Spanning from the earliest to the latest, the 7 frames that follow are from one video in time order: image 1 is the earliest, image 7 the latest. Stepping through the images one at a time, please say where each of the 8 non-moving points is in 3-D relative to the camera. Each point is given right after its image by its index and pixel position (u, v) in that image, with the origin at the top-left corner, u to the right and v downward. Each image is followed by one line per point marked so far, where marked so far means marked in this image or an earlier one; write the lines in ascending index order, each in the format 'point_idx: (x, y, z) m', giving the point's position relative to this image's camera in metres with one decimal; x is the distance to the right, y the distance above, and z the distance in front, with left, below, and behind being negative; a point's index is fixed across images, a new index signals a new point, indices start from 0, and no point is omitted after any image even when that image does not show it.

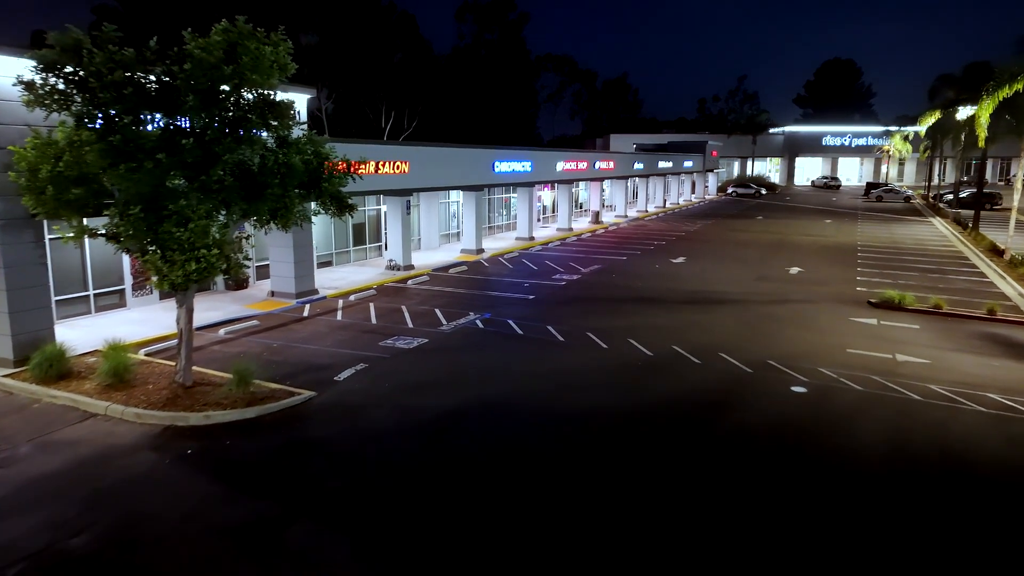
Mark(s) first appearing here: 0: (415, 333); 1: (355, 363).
0: (-2.3, -1.1, +16.2) m
1: (-3.2, -1.5, +13.9) m
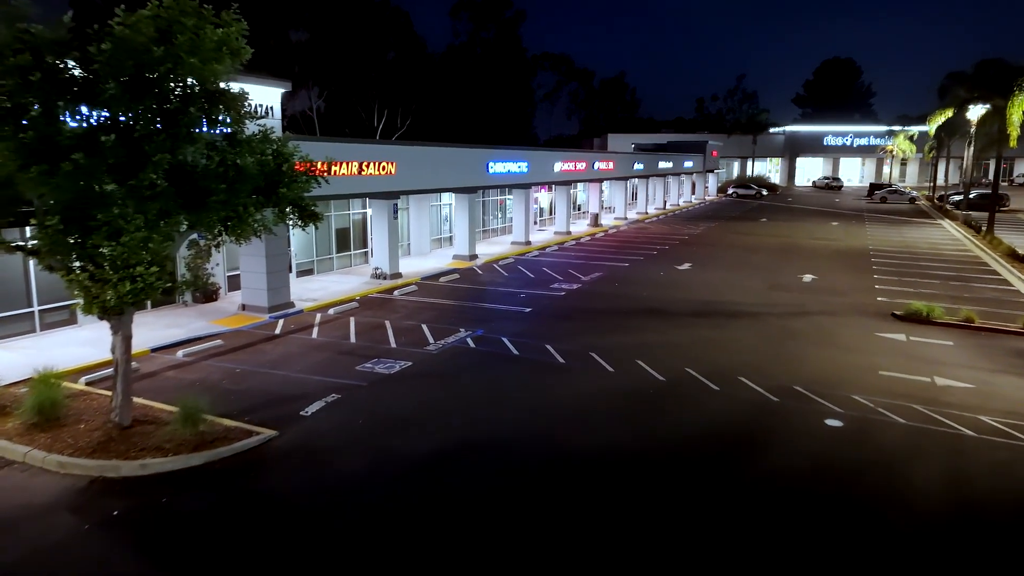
0: (-2.4, -1.4, +14.5) m
1: (-3.3, -1.9, +12.2) m
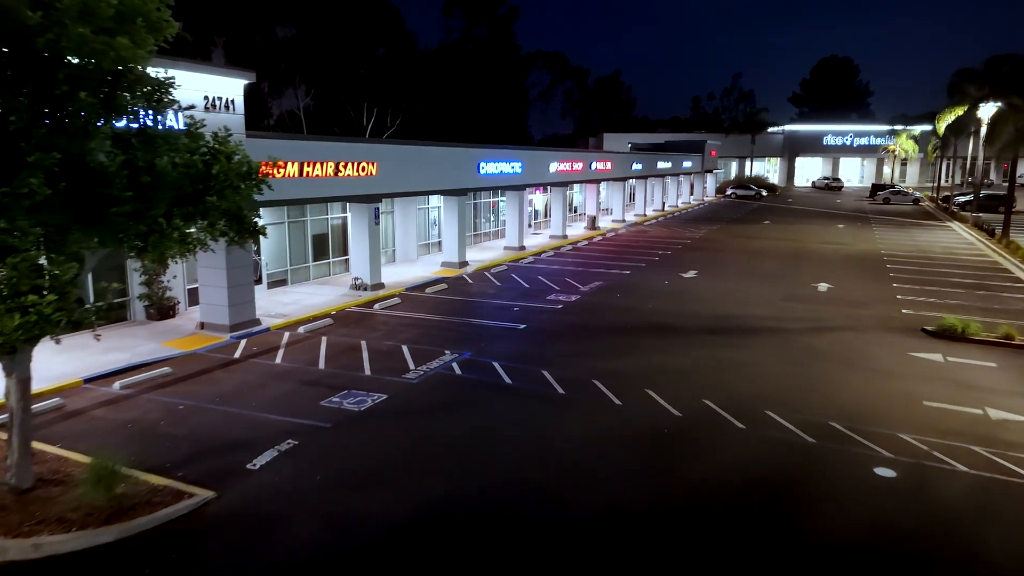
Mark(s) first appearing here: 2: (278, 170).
0: (-2.5, -1.7, +12.6) m
1: (-3.4, -2.2, +10.3) m
2: (-5.6, +2.8, +16.8) m
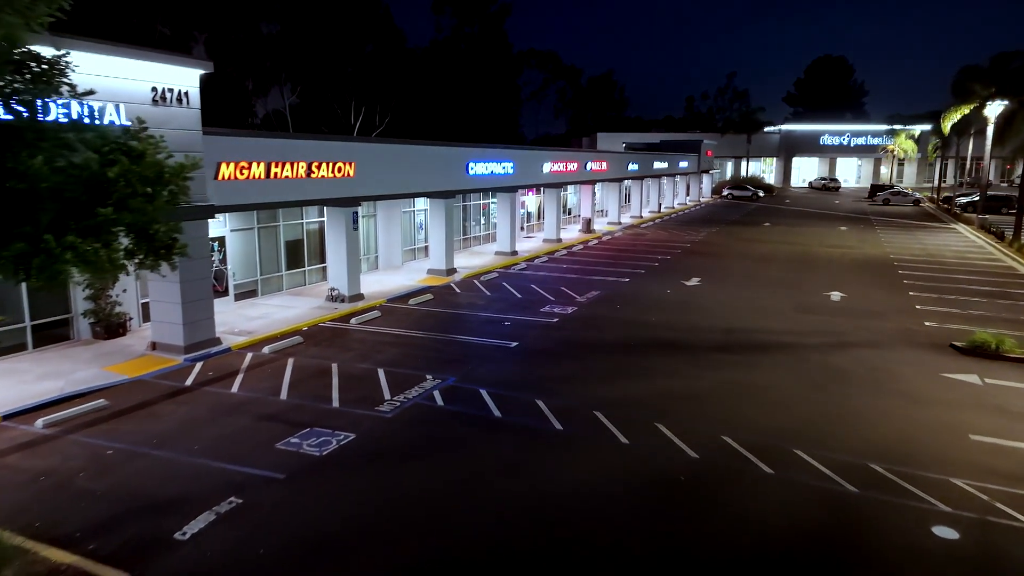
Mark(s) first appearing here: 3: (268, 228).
0: (-2.7, -2.1, +10.9) m
1: (-3.5, -2.5, +8.6) m
2: (-5.8, +2.5, +15.1) m
3: (-6.7, +1.6, +19.3) m
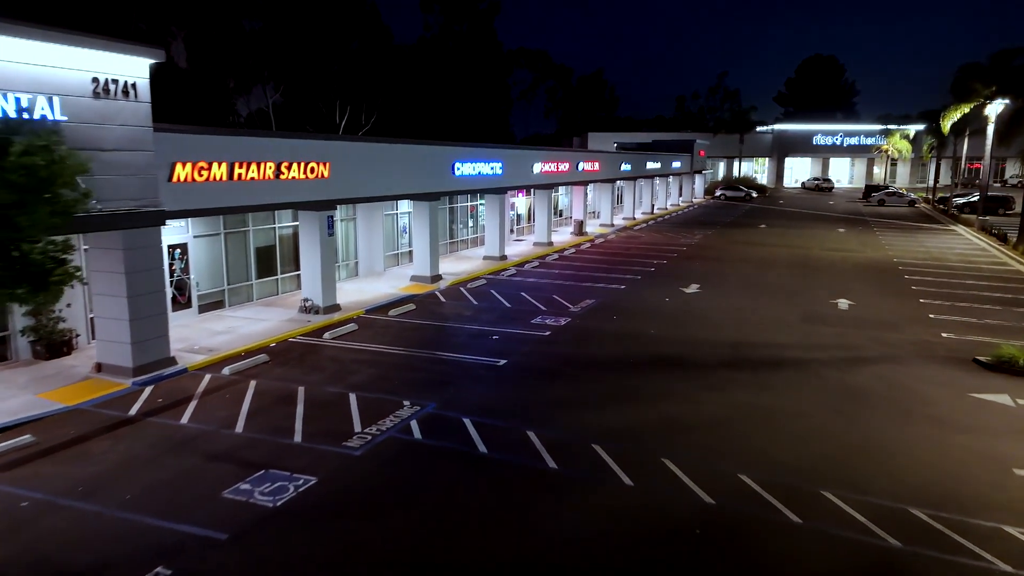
0: (-2.9, -2.3, +9.5) m
1: (-3.7, -2.8, +7.1) m
2: (-6.1, +2.3, +13.6) m
3: (-7.0, +1.4, +17.8) m
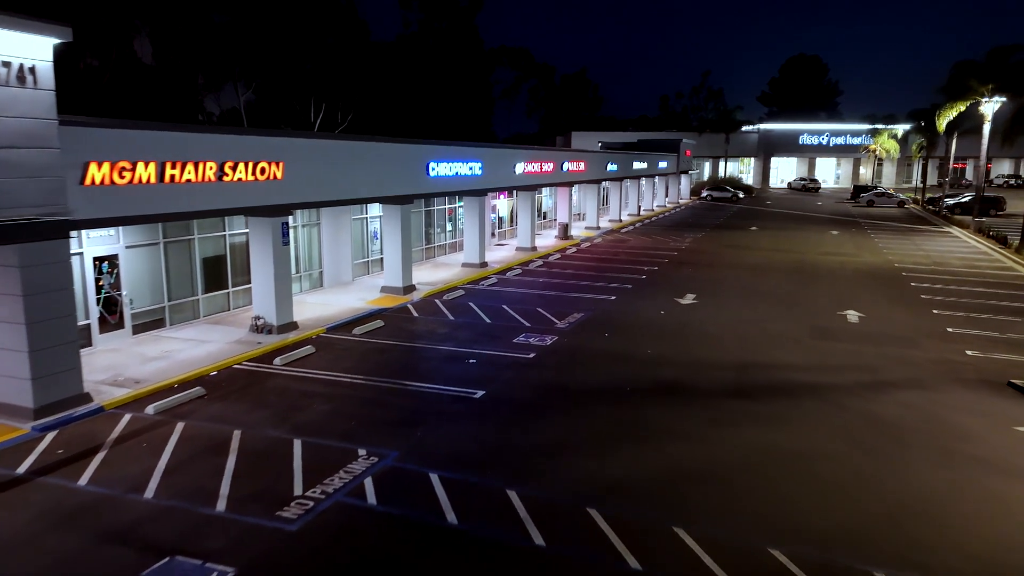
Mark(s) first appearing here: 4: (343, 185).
0: (-3.1, -2.7, +7.5) m
1: (-3.9, -3.1, +5.1) m
2: (-6.5, +1.9, +11.6) m
3: (-7.5, +1.0, +15.7) m
4: (-4.2, +2.6, +17.3) m
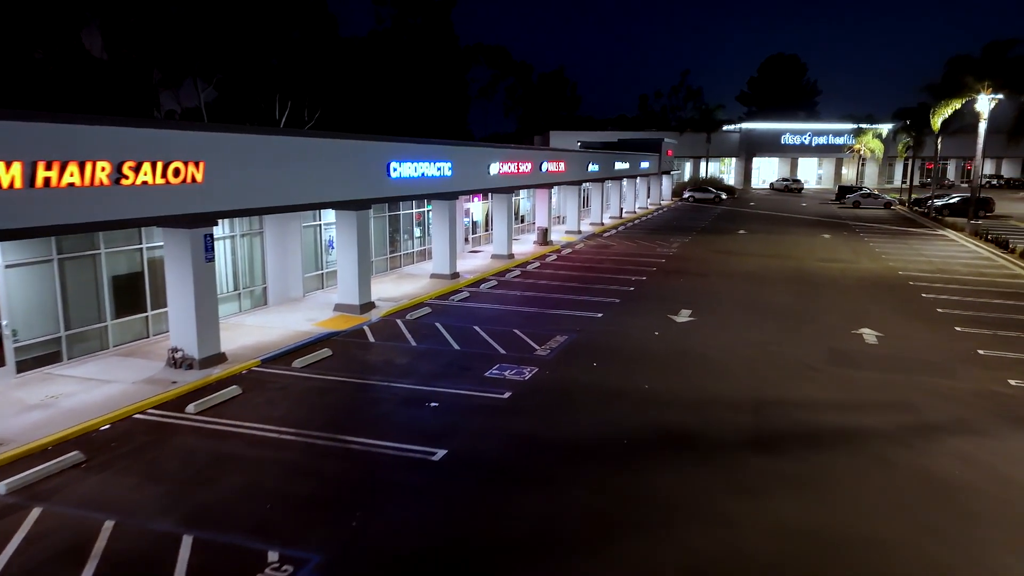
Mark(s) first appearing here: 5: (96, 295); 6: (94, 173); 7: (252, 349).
0: (-3.4, -3.1, +4.9) m
1: (-4.1, -3.6, +2.5) m
2: (-6.9, +1.4, +8.9) m
3: (-8.1, +0.5, +13.0) m
4: (-4.8, +2.1, +14.7) m
5: (-8.0, -0.1, +13.4) m
6: (-6.2, +1.7, +10.5) m
7: (-5.3, -1.2, +14.3) m
